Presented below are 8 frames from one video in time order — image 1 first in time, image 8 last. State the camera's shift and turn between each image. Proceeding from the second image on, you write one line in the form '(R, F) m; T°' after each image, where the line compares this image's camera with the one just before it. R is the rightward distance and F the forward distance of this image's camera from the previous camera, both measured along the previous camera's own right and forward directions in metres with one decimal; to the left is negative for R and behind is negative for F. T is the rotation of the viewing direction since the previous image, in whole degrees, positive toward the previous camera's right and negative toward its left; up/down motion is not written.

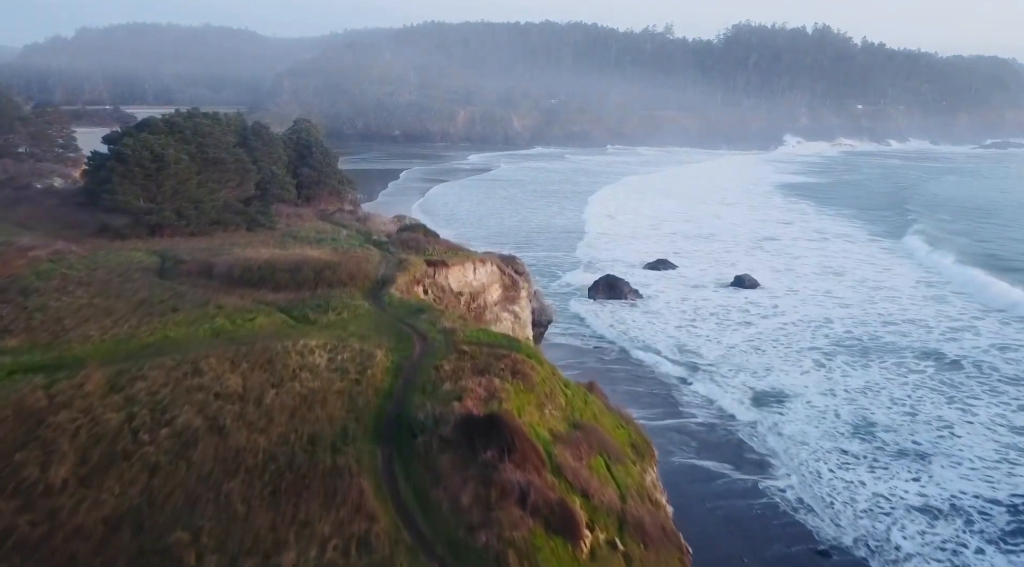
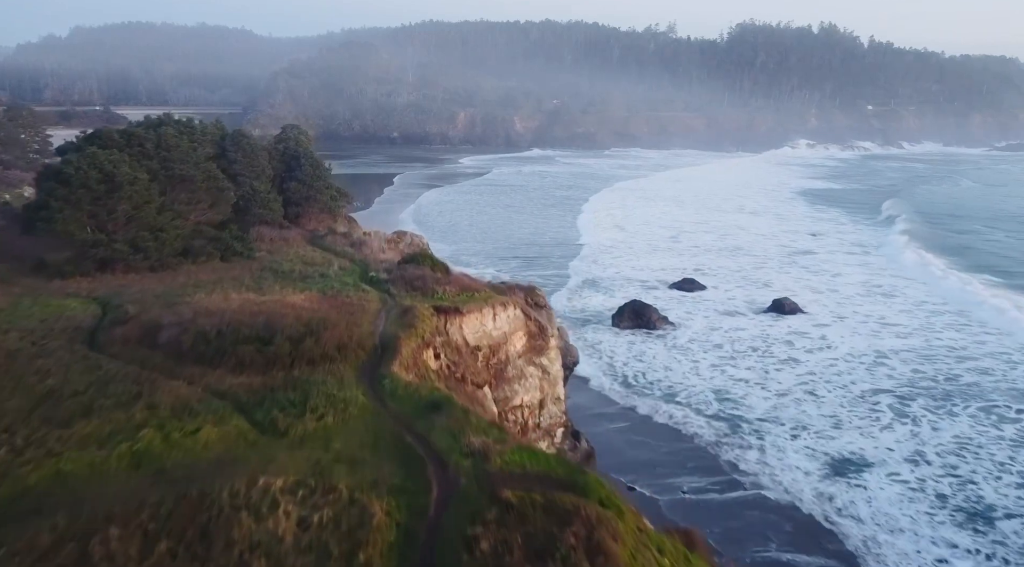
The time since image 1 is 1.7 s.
(-0.4, +2.8) m; 0°
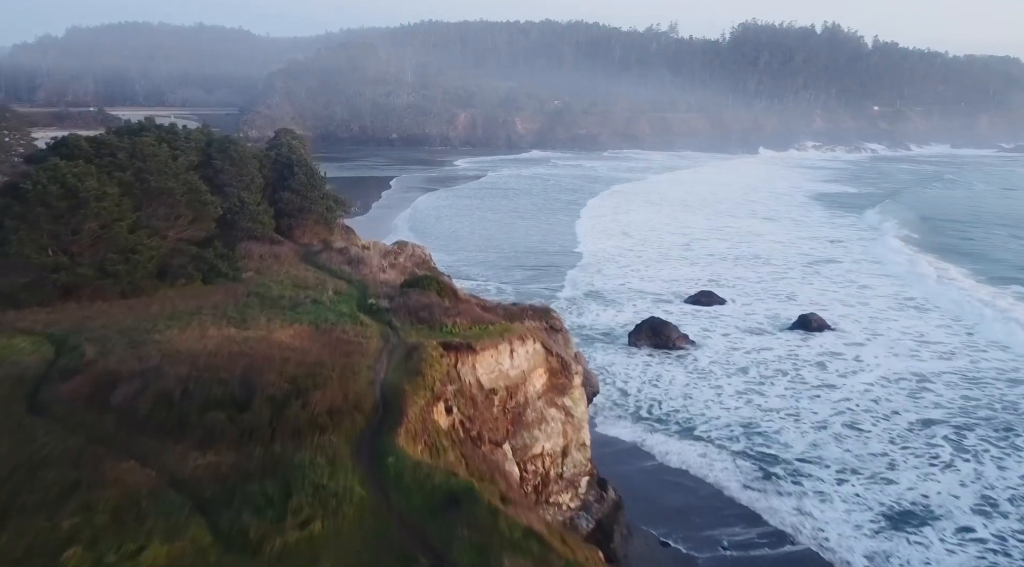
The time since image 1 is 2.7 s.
(-0.3, +1.6) m; 0°
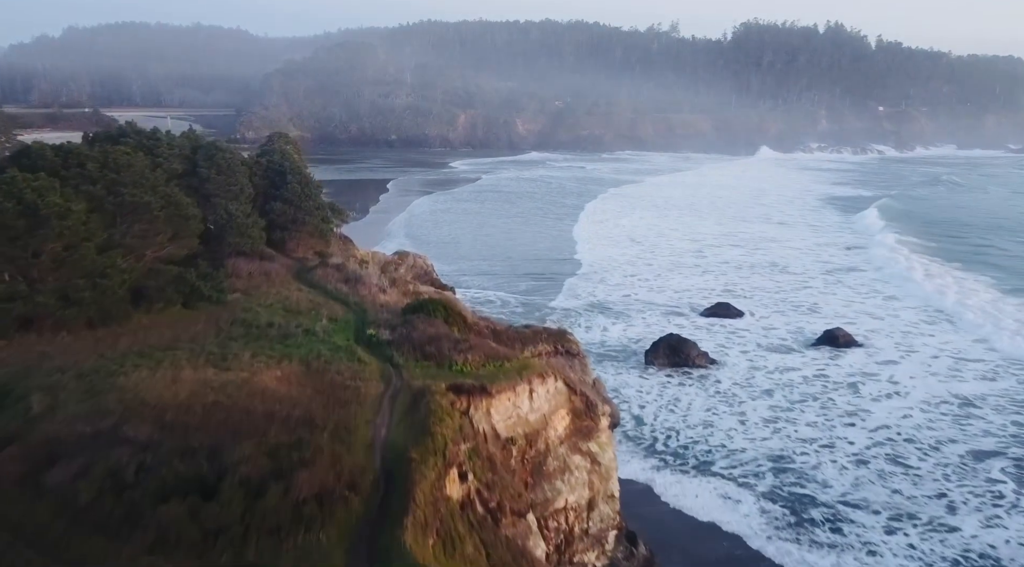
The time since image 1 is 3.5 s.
(-0.2, +1.4) m; 0°
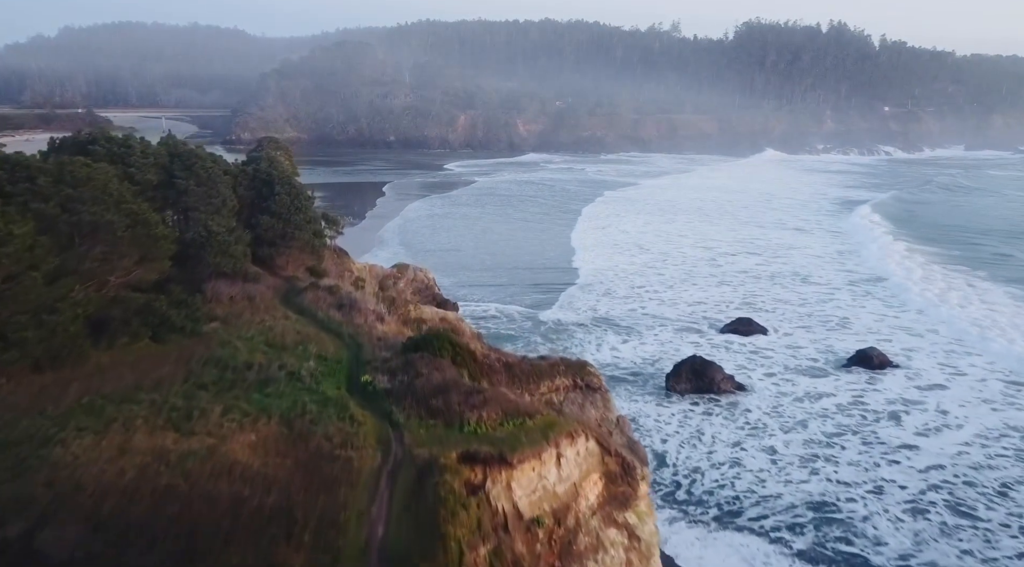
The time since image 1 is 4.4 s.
(-0.2, +1.6) m; 0°
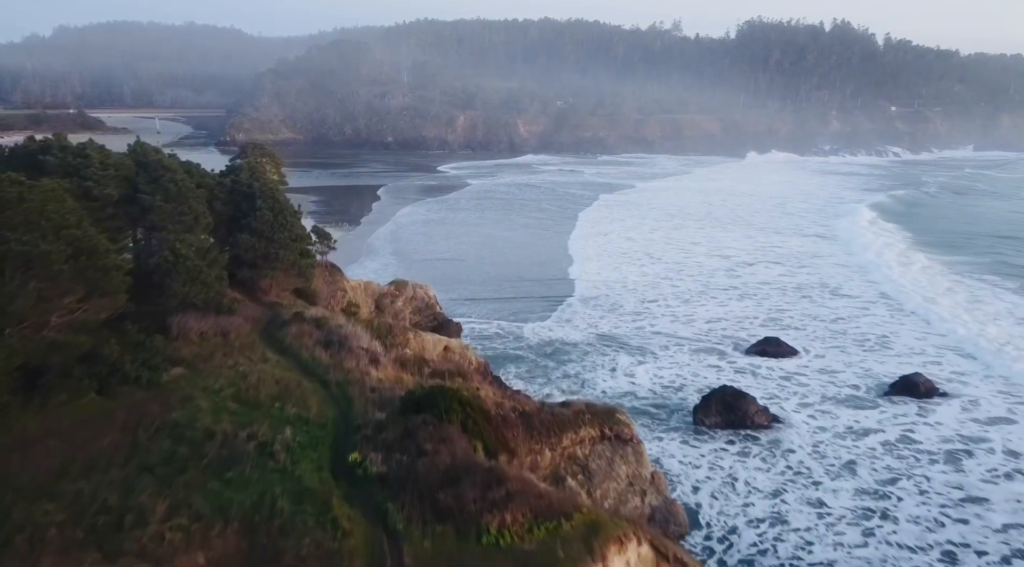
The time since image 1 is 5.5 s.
(-0.2, +1.9) m; 0°
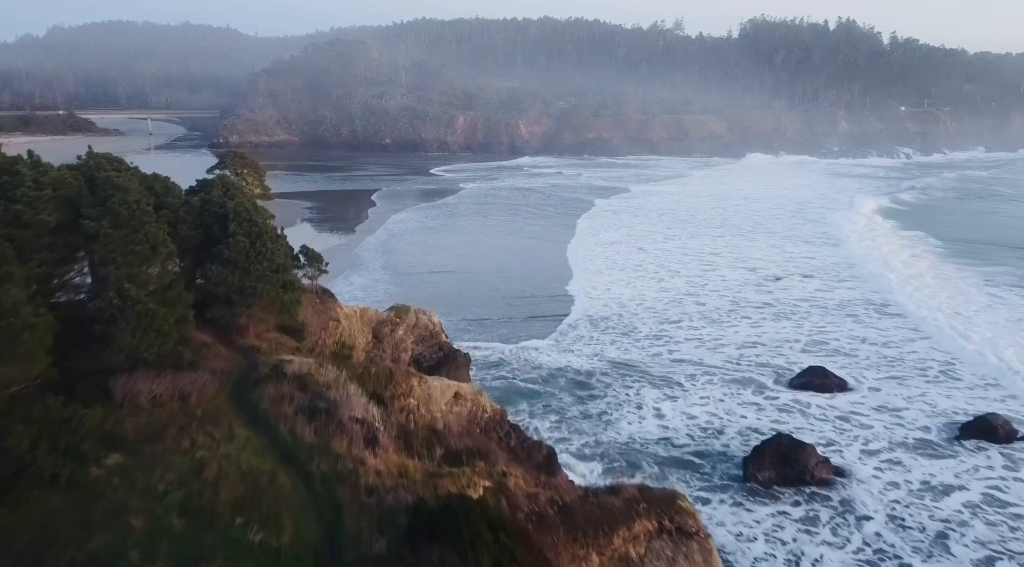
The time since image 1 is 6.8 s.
(-0.4, +2.4) m; 0°
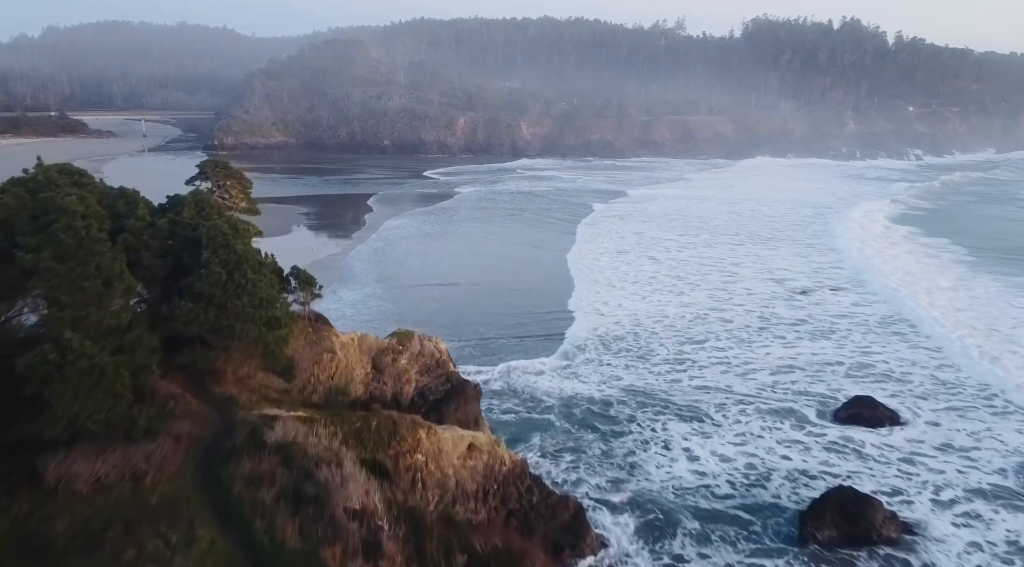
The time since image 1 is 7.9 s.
(-0.3, +1.9) m; 0°
